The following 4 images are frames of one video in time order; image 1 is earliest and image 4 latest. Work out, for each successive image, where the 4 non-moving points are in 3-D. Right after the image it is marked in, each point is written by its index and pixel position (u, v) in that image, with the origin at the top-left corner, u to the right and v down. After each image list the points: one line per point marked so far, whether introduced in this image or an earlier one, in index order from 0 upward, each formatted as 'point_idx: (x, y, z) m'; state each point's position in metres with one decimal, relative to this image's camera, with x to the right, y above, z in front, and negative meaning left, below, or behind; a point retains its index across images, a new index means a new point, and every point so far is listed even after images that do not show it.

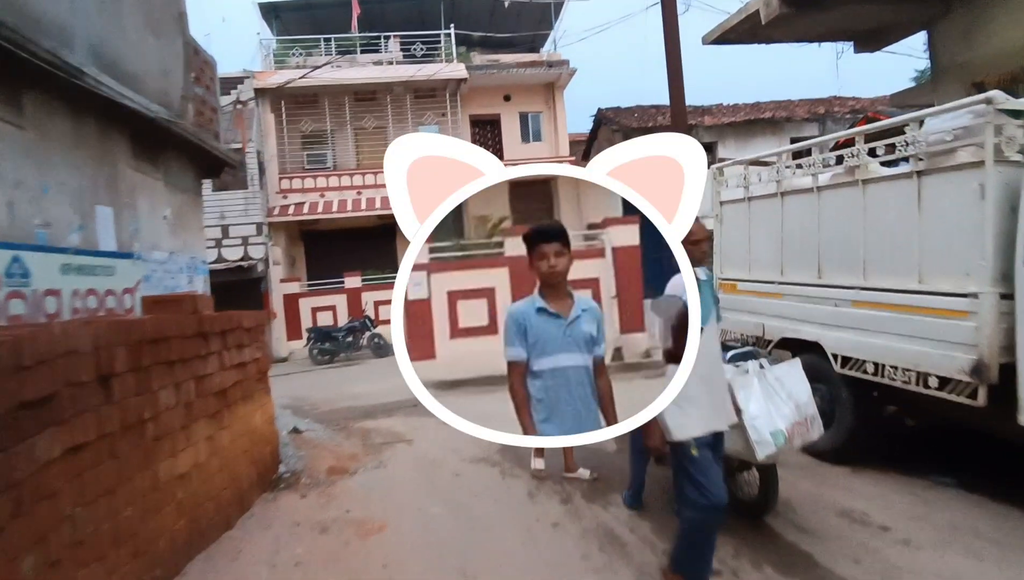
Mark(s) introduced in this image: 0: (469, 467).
0: (-0.4, -1.8, +6.5) m
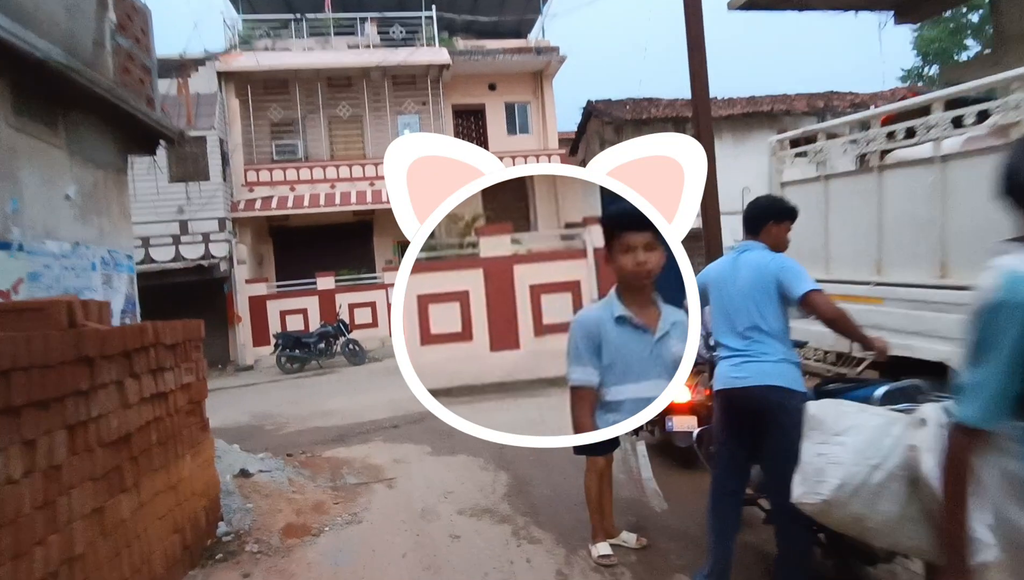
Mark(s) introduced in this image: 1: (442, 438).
0: (-0.3, -1.8, +5.0) m
1: (-0.9, -1.9, +8.1) m
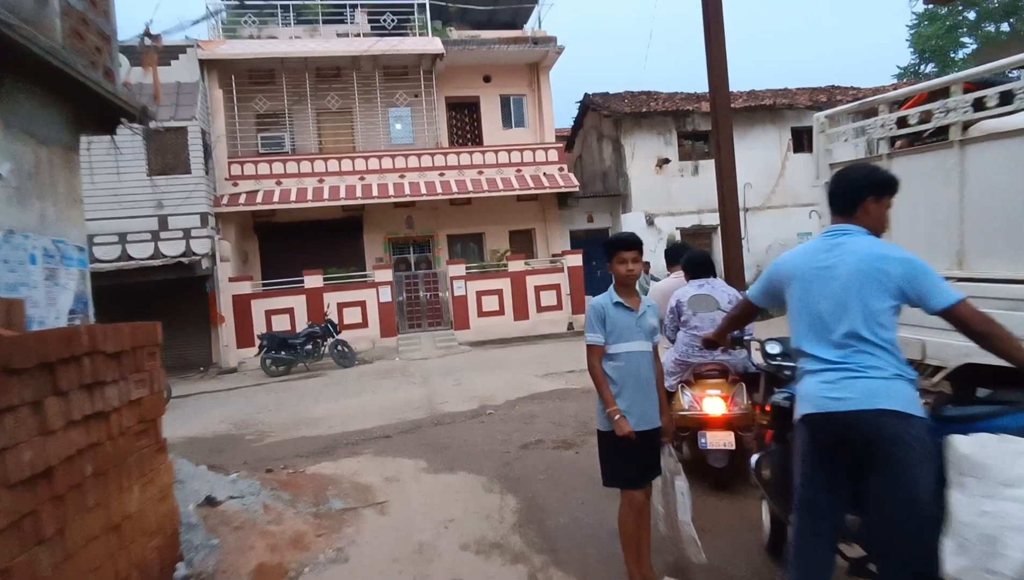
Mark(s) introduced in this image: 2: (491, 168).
0: (-0.3, -1.8, +4.2) m
1: (-0.8, -1.8, +7.4) m
2: (-0.7, +3.7, +19.6) m
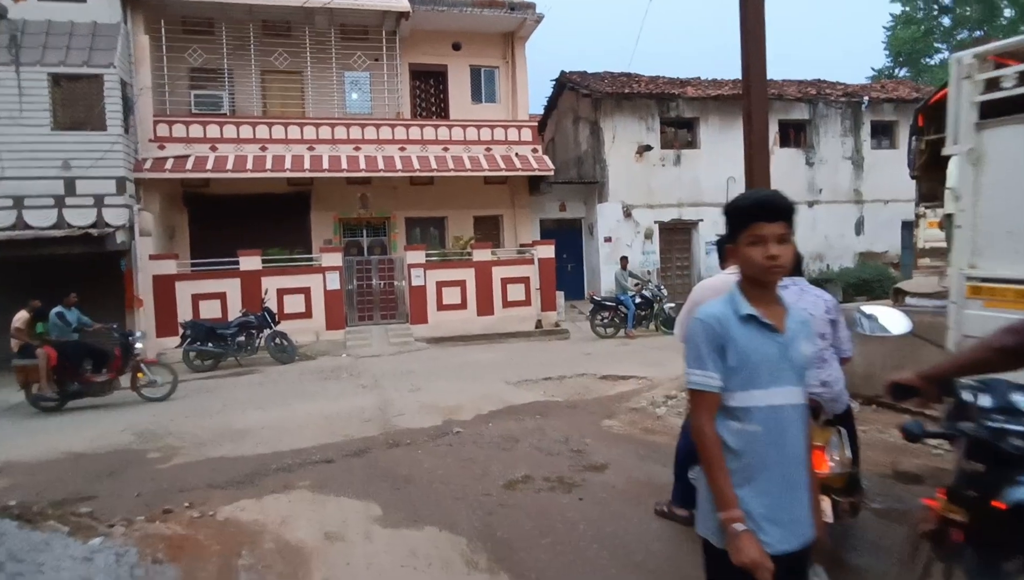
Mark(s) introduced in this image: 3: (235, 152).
0: (-0.2, -1.7, +2.6) m
1: (-1.0, -1.7, +5.7) m
2: (-1.5, +4.0, +17.9) m
3: (-6.8, +3.5, +16.2) m
